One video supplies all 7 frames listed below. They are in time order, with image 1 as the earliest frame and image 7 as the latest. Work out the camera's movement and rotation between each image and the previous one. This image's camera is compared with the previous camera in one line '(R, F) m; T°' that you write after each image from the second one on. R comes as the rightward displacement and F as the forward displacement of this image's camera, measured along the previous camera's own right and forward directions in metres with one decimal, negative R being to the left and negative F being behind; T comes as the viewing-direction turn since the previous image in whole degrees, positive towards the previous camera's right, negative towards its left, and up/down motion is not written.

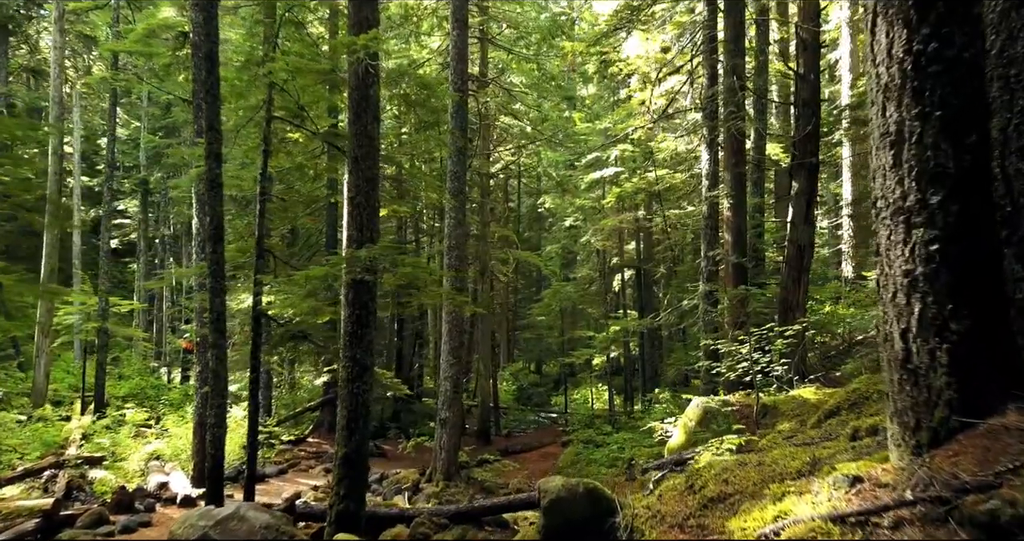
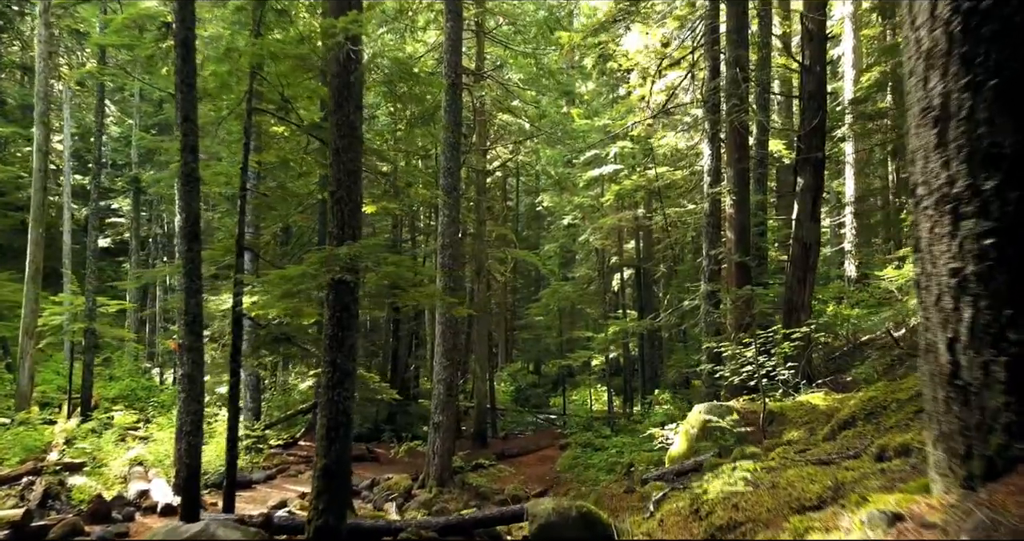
(+0.1, +0.4) m; 0°
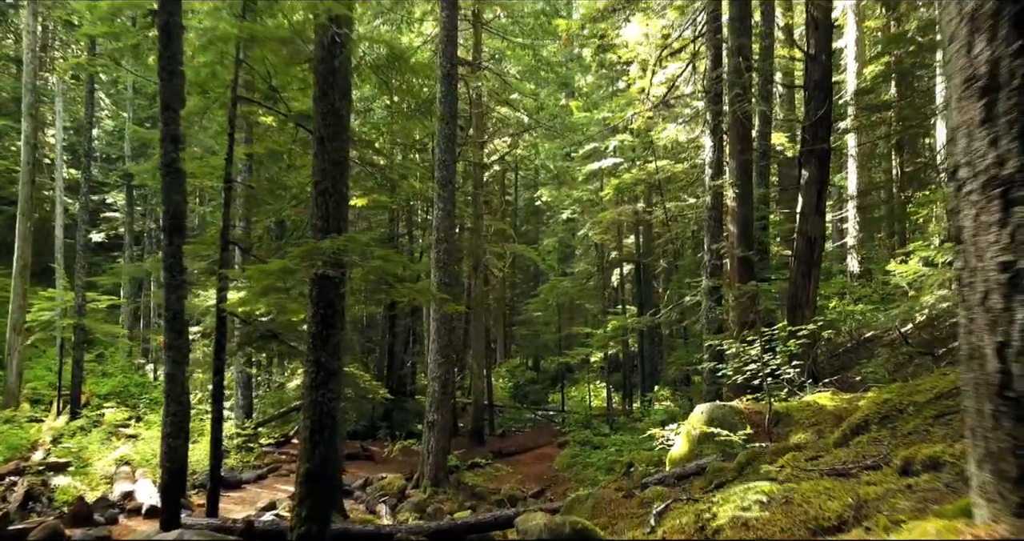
(0.0, +0.3) m; 0°
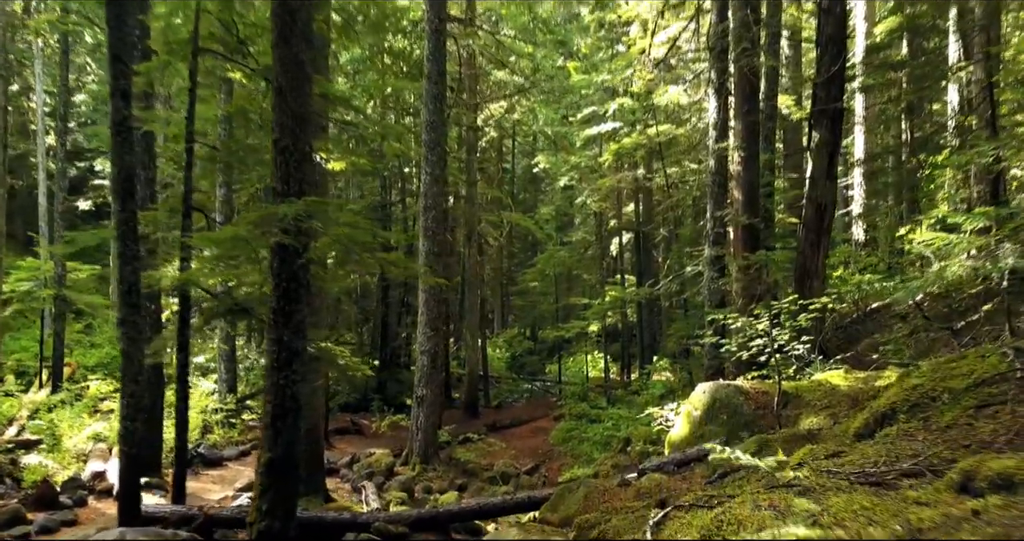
(+0.1, +0.6) m; 0°
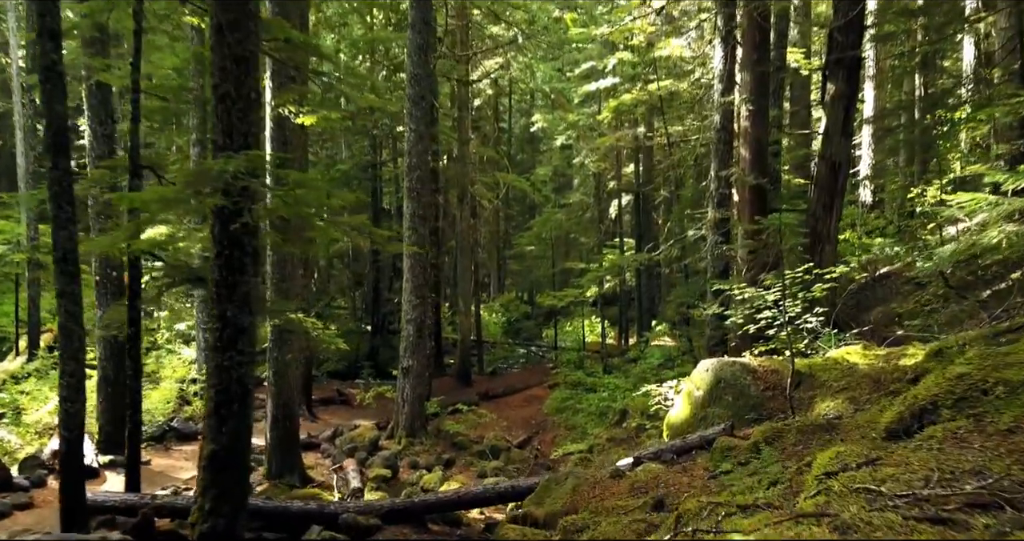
(+0.1, +0.7) m; 0°
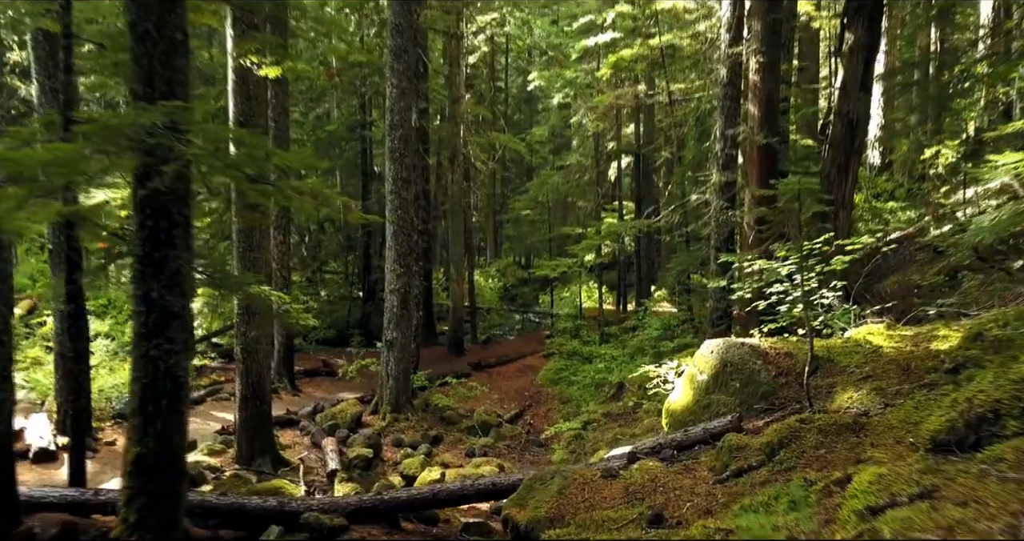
(+0.1, +0.7) m; 0°
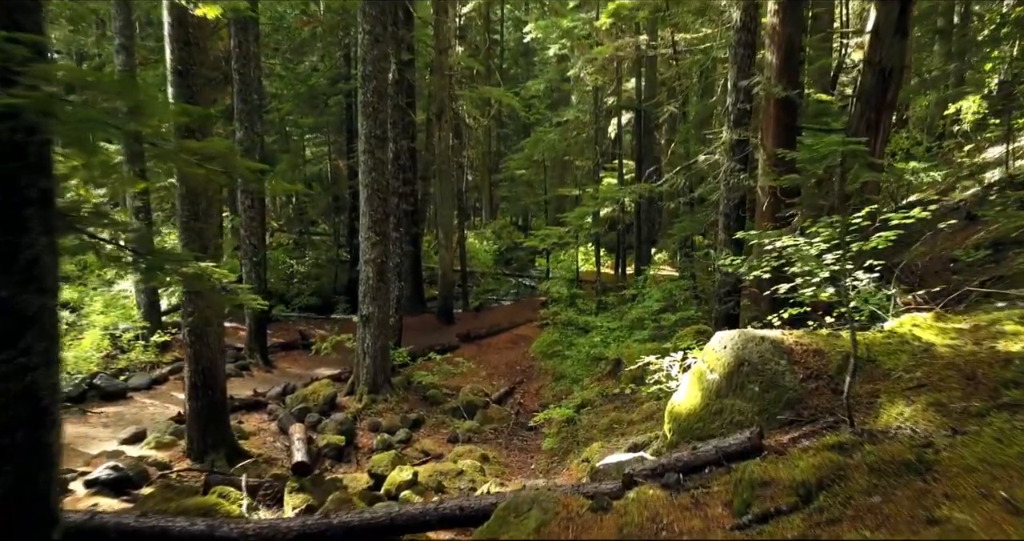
(+0.2, +0.9) m; 0°
